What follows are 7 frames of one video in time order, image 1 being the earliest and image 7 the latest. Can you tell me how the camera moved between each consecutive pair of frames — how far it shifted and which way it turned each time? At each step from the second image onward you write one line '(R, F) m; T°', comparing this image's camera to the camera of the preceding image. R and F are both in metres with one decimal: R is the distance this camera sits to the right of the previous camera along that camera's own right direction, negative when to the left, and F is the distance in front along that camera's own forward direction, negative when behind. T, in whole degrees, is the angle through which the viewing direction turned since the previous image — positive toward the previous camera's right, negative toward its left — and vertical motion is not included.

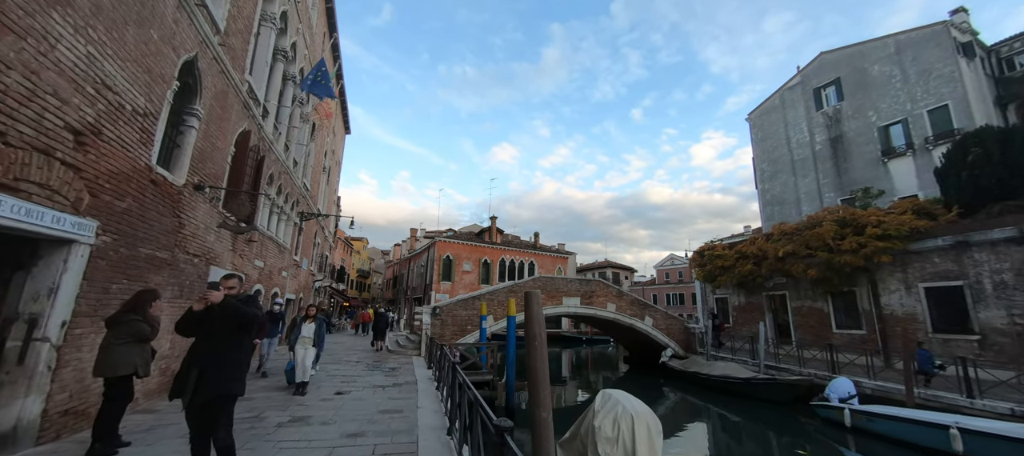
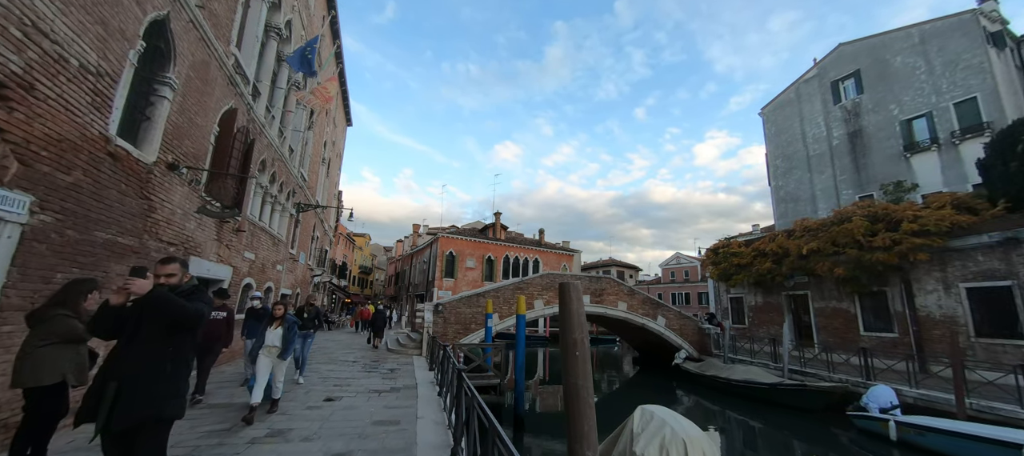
(-0.2, +0.8) m; 0°
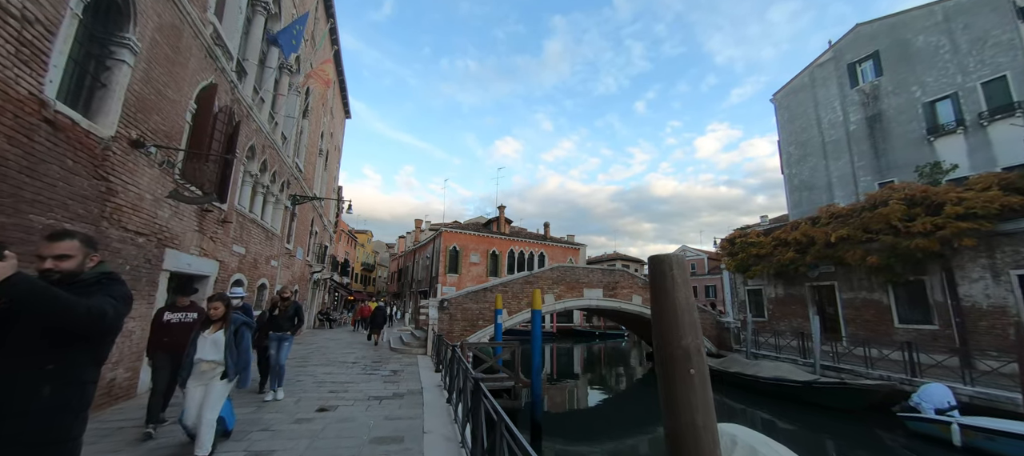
(-0.2, +0.8) m; 0°
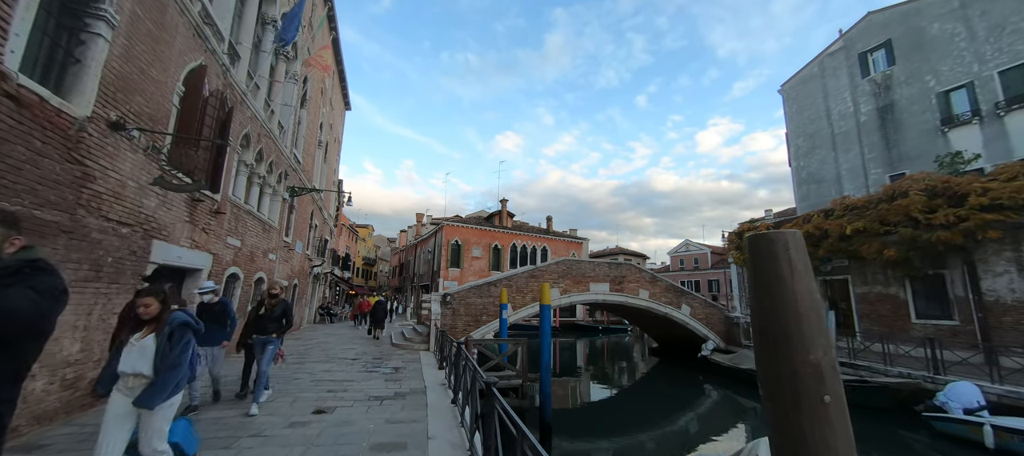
(-0.1, +0.4) m; 0°
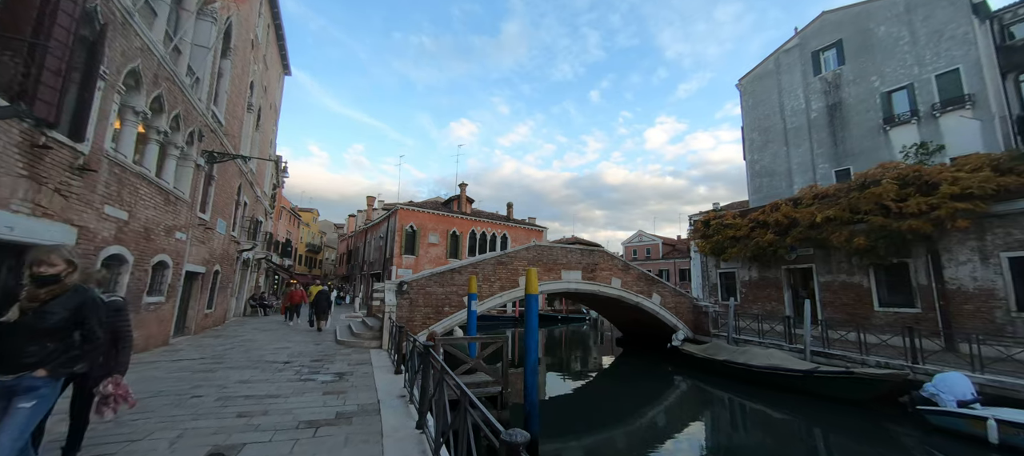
(-0.4, +1.4) m; +7°
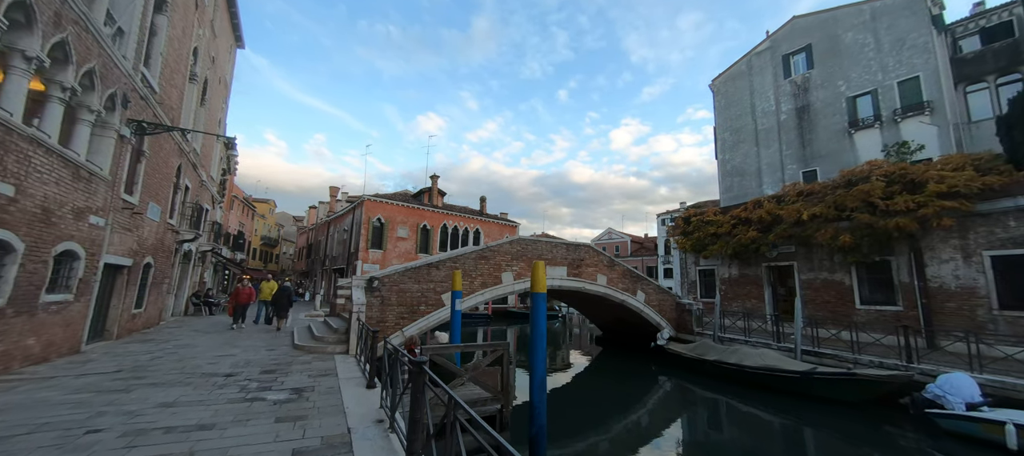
(-0.5, +1.0) m; +5°
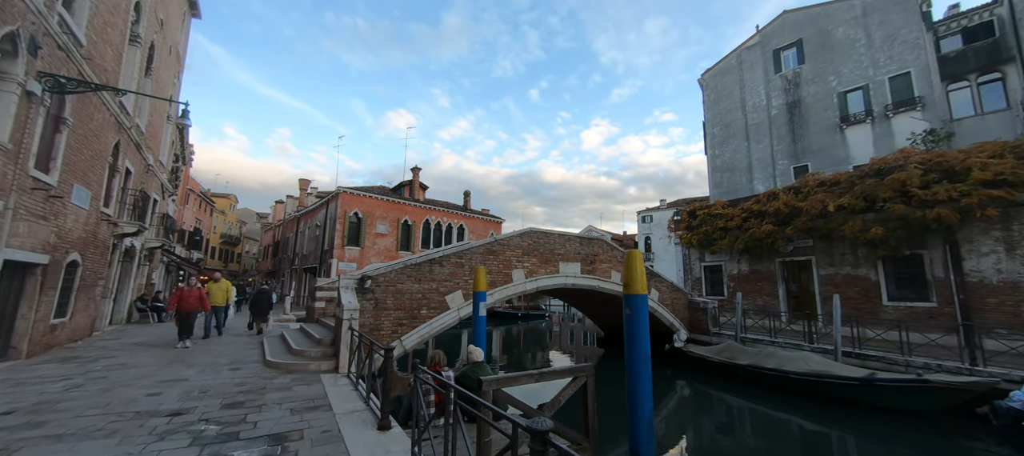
(-1.0, +1.5) m; +4°
